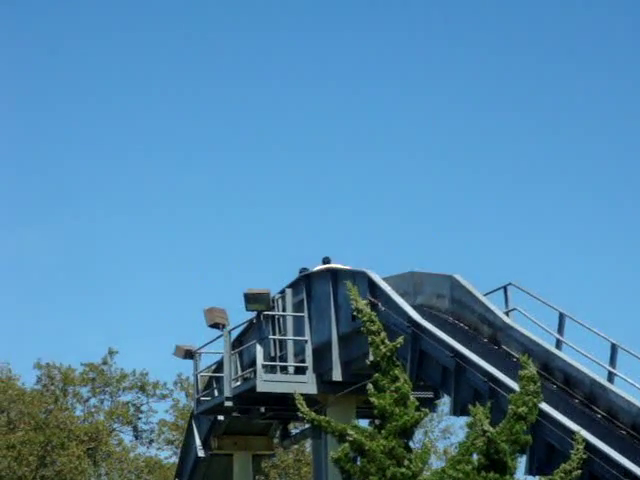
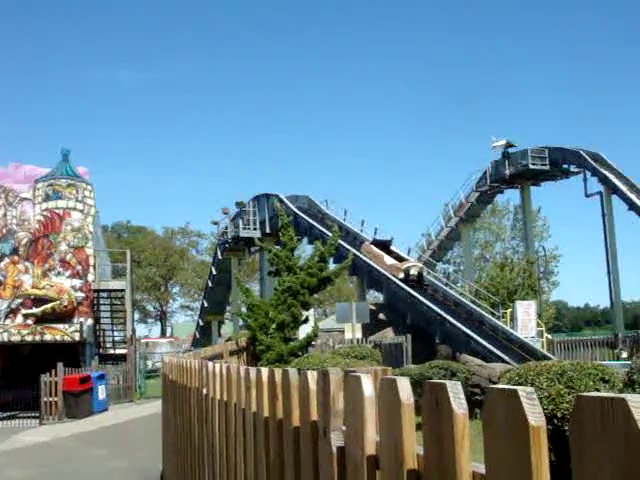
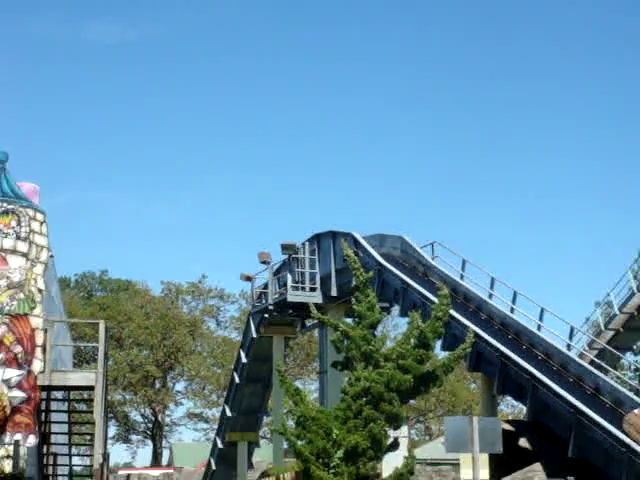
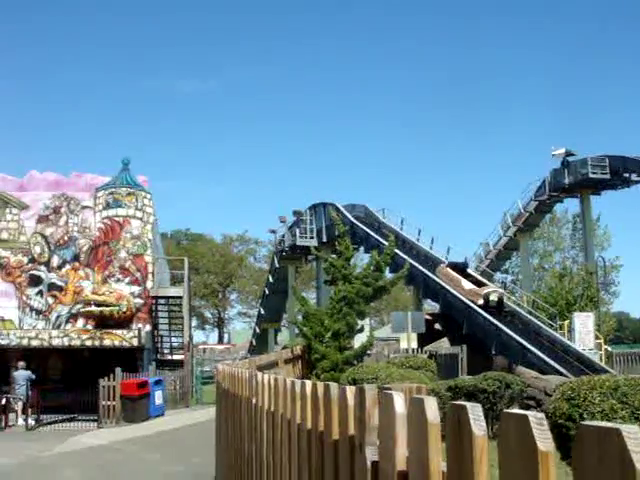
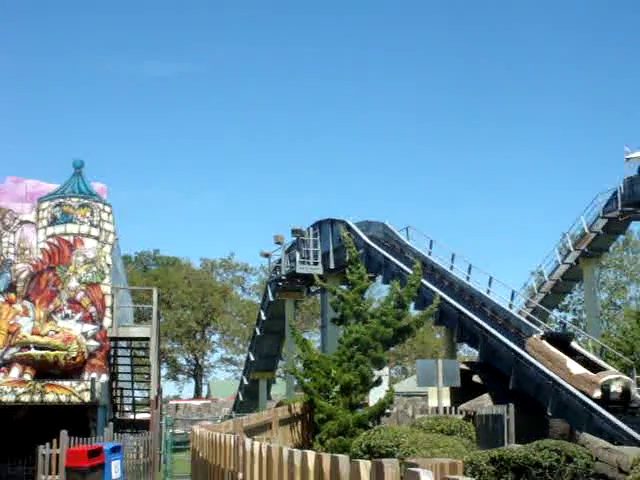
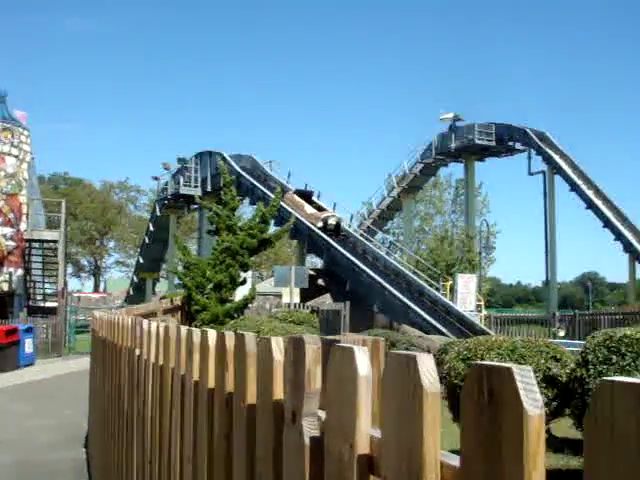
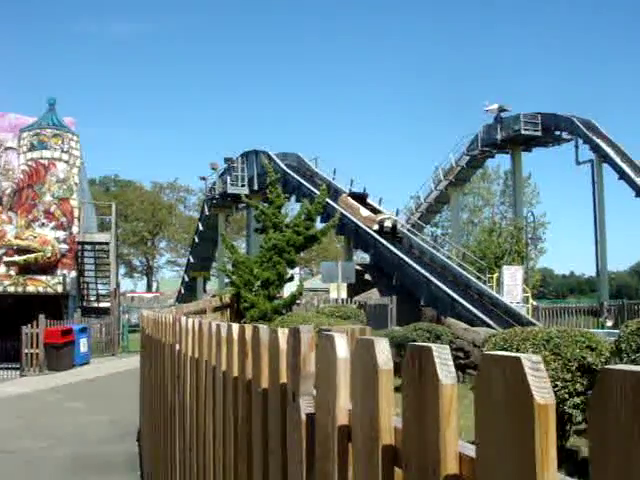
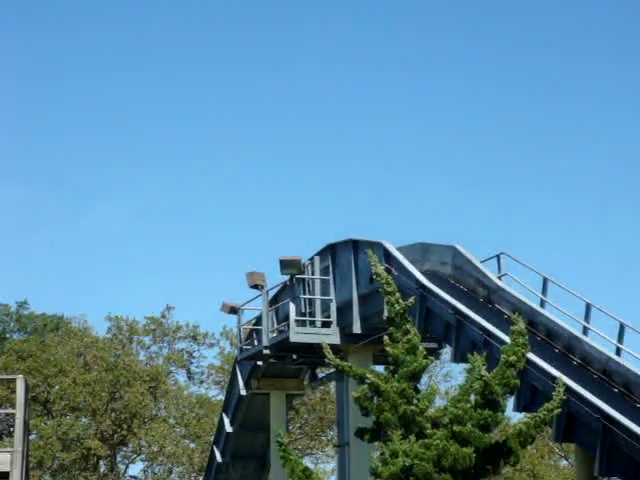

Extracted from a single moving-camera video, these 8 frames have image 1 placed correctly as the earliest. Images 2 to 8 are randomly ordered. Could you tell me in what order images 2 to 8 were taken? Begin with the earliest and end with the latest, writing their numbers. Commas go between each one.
8, 3, 5, 4, 2, 7, 6
